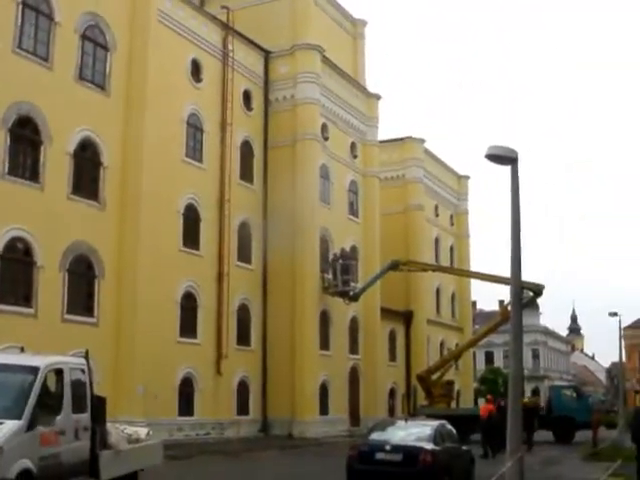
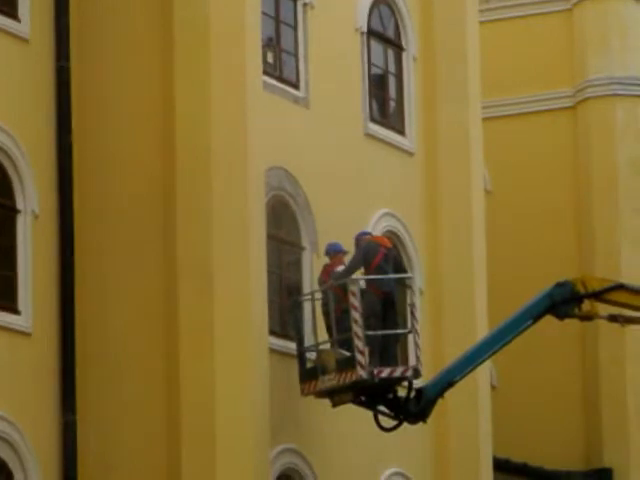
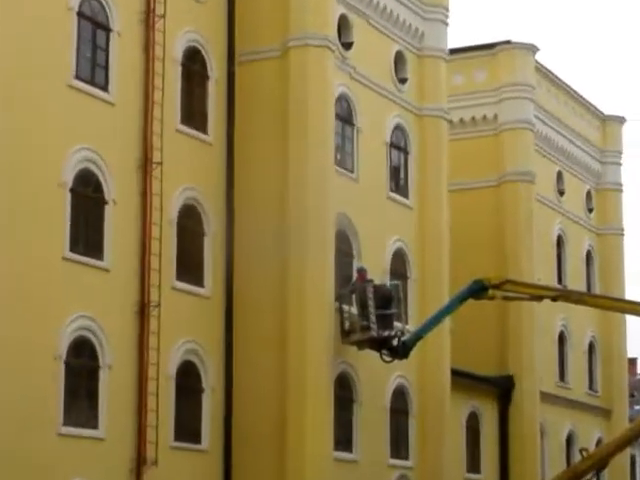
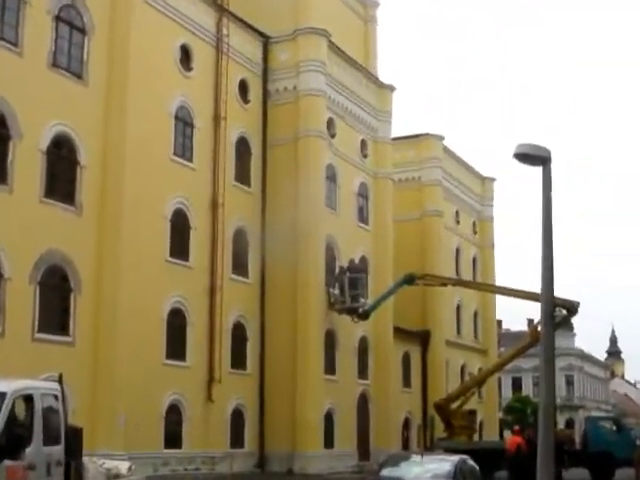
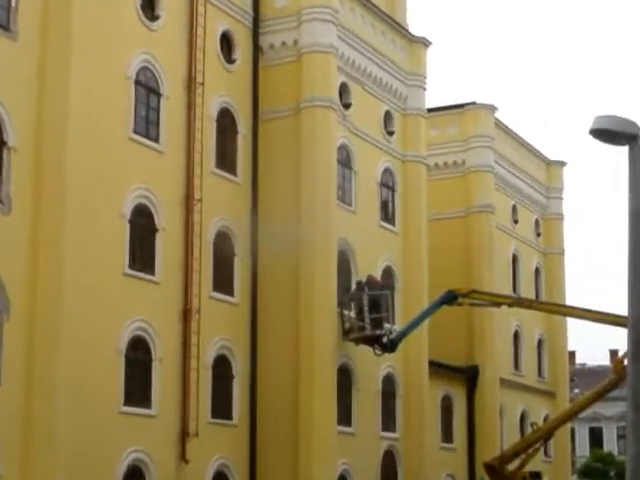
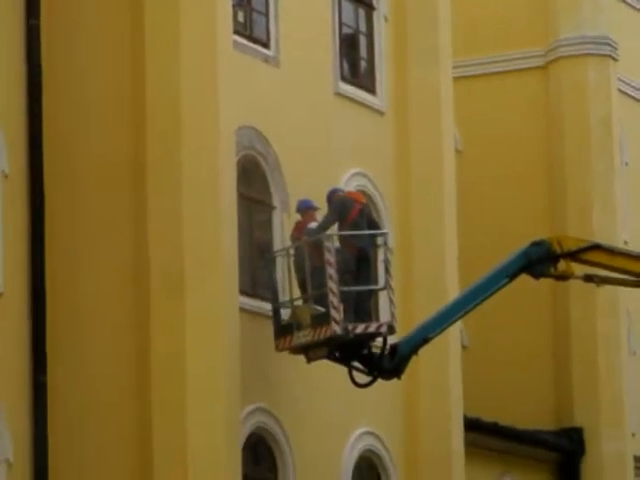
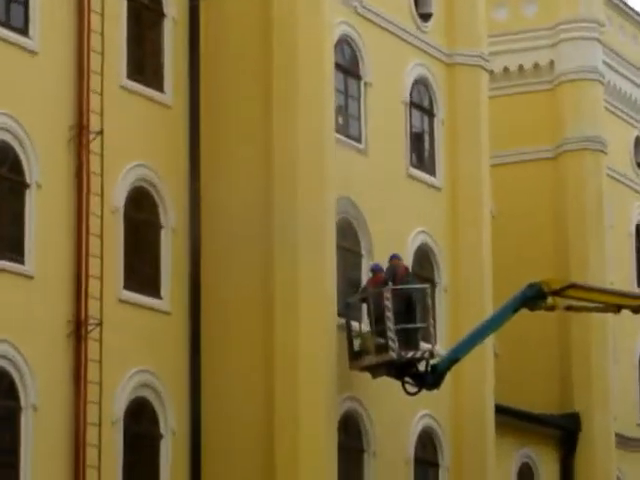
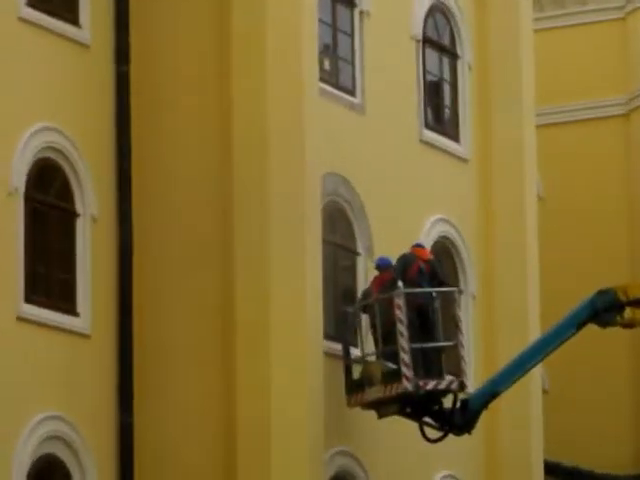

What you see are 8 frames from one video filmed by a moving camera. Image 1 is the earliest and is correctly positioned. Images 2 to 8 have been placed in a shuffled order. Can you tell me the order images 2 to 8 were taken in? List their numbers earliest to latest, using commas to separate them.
4, 5, 3, 7, 8, 2, 6
